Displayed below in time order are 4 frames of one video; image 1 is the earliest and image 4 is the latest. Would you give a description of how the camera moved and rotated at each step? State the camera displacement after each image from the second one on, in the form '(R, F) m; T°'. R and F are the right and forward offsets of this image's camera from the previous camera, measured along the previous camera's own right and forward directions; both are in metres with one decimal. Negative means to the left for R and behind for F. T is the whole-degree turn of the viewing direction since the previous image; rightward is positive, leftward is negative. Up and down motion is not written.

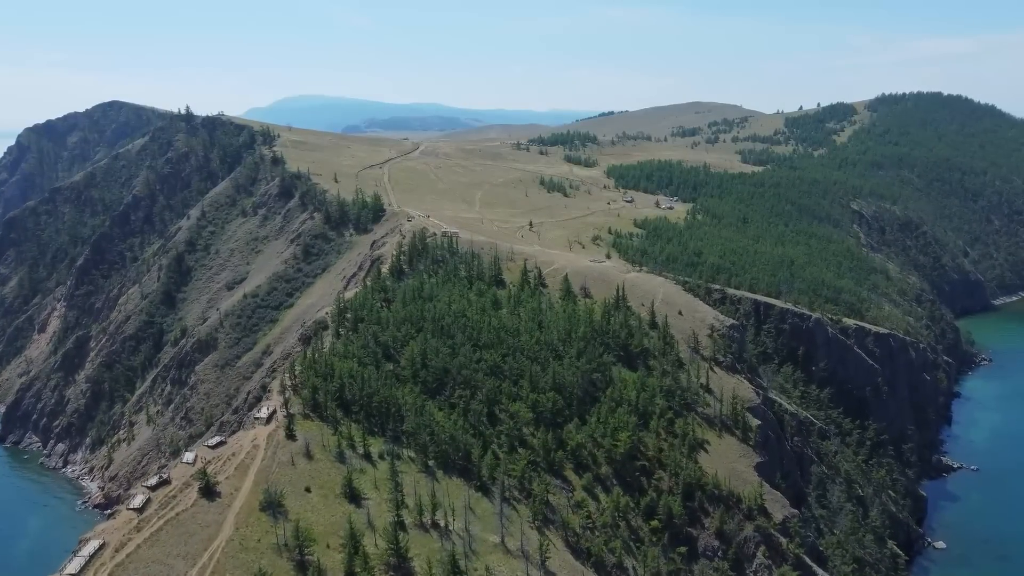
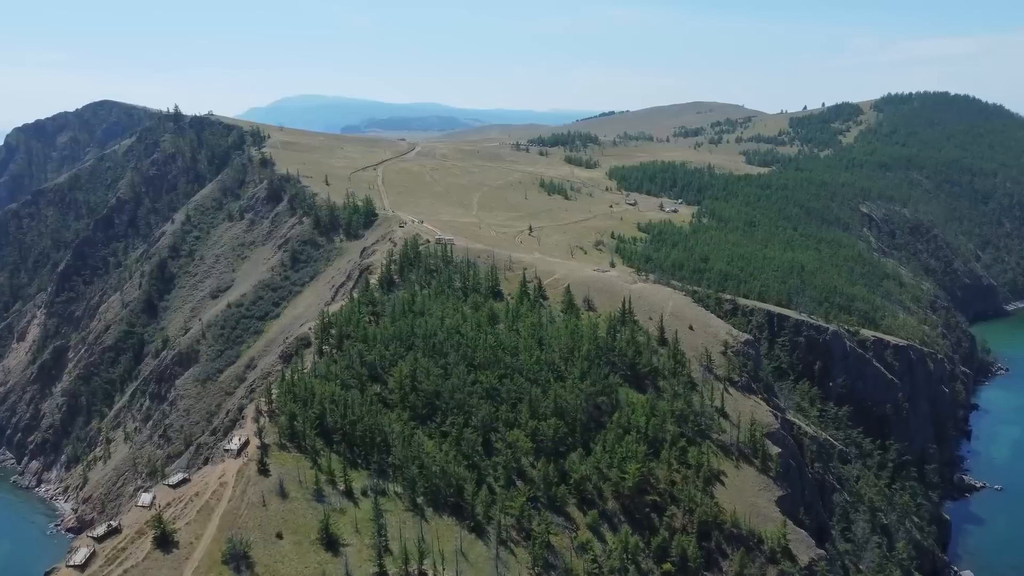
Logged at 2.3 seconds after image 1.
(+0.2, +6.4) m; 0°
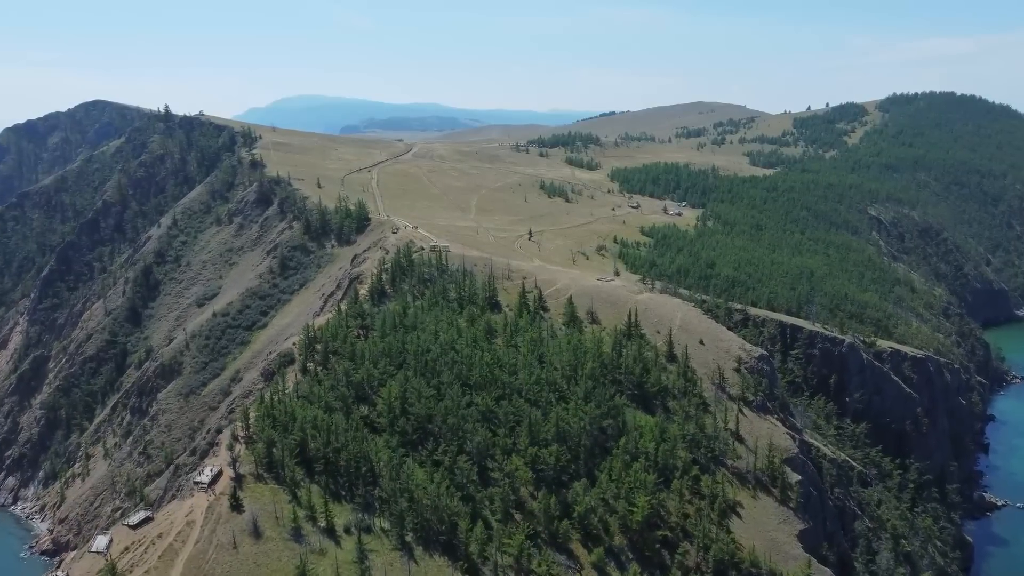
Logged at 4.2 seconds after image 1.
(+0.1, +5.3) m; 0°
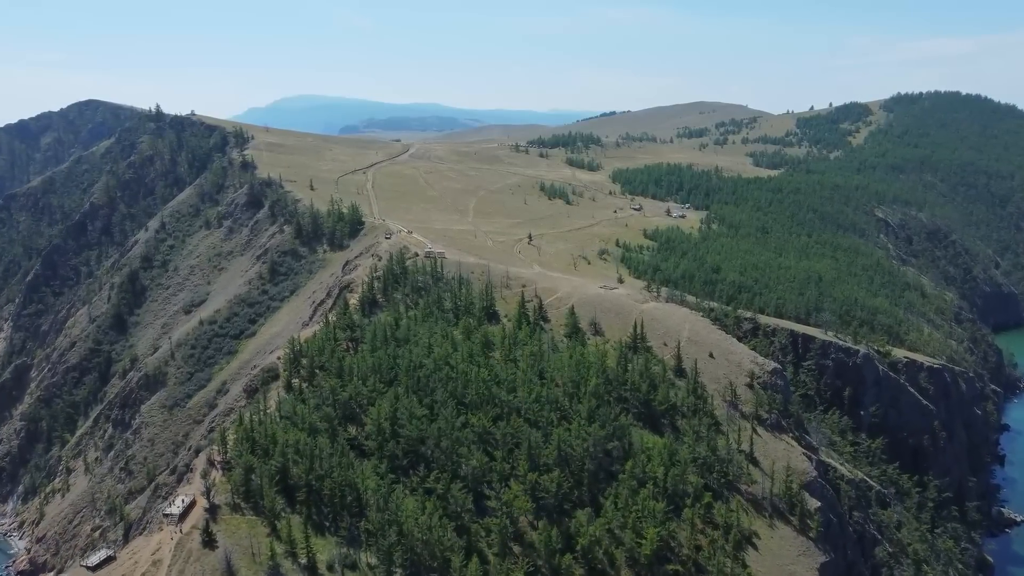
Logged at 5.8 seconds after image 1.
(+0.1, +4.5) m; 0°
